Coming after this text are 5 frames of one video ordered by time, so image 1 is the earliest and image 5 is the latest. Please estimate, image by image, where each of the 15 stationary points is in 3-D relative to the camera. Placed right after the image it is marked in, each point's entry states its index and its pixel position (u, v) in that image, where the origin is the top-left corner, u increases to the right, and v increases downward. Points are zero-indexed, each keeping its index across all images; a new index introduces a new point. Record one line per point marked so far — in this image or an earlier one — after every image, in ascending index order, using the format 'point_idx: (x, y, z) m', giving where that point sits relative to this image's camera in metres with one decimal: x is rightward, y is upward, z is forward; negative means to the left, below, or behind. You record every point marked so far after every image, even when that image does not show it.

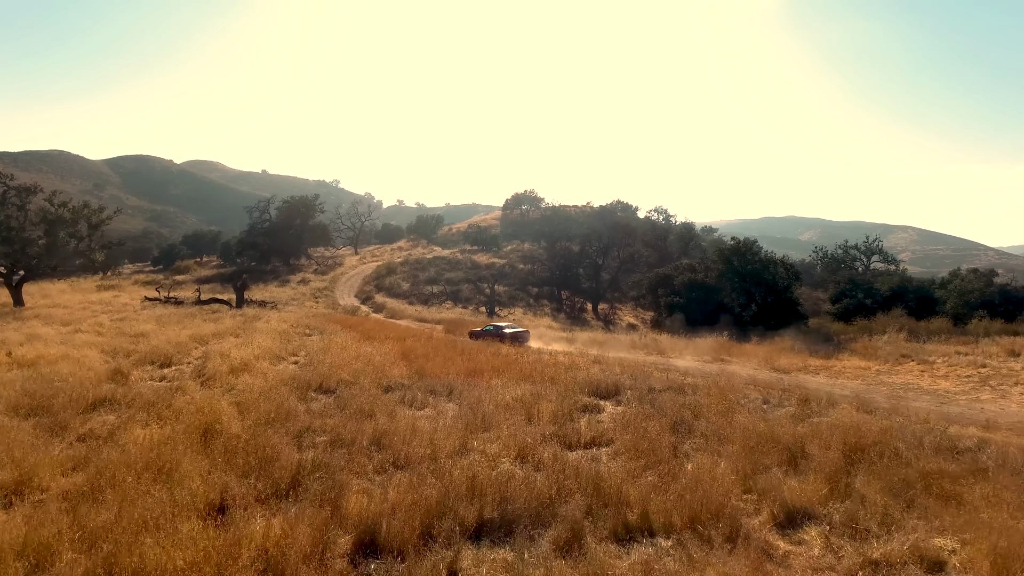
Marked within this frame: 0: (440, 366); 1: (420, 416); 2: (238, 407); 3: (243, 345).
0: (-1.4, -1.5, +14.5) m
1: (-1.3, -1.8, +10.2) m
2: (-3.7, -1.6, +9.8) m
3: (-6.5, -1.4, +17.9) m
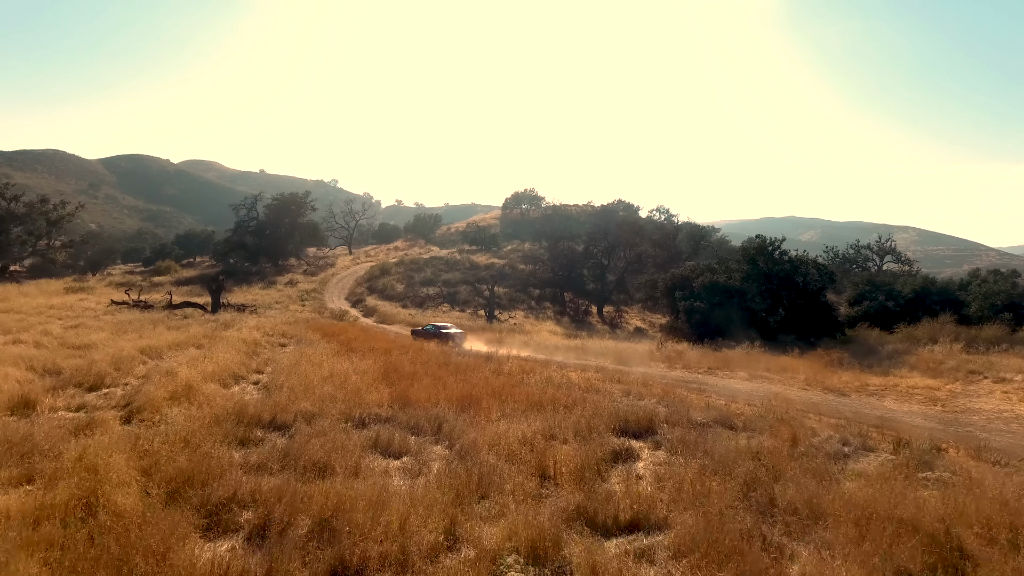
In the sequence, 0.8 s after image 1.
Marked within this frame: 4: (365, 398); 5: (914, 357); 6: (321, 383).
0: (-1.3, -1.6, +11.8) m
1: (-1.2, -1.9, +7.6) m
2: (-3.6, -1.7, +7.2) m
3: (-6.5, -1.5, +15.2) m
4: (-2.2, -1.7, +11.2) m
5: (+9.7, -1.7, +17.8) m
6: (-3.2, -1.6, +12.4) m
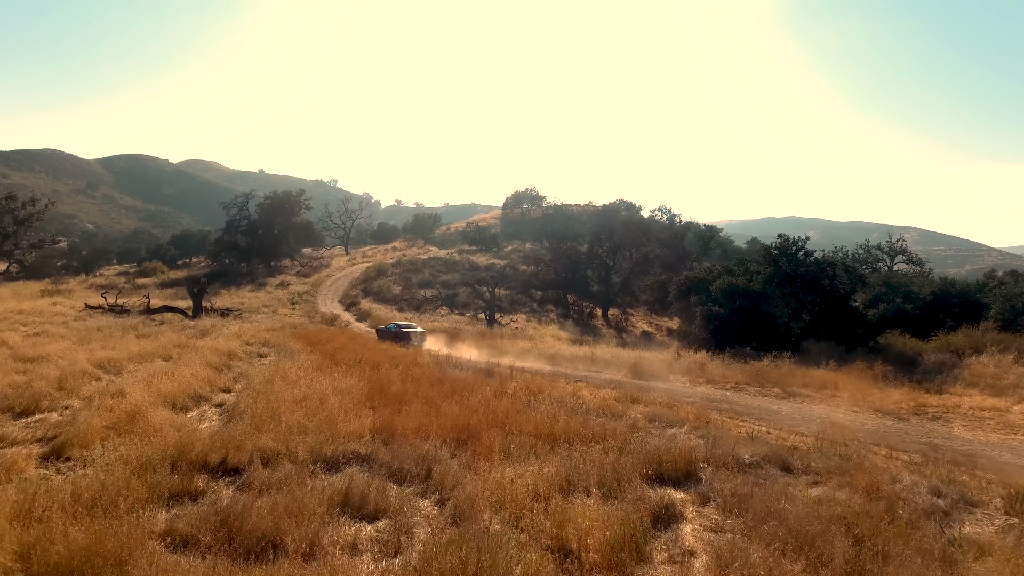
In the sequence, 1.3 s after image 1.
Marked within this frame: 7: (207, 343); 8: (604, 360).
0: (-1.3, -1.8, +9.9) m
1: (-1.1, -2.0, +5.7) m
2: (-3.5, -1.8, +5.3) m
3: (-6.4, -1.6, +13.3) m
4: (-2.2, -1.8, +9.4) m
5: (+9.8, -1.8, +15.9) m
6: (-3.1, -1.7, +10.5) m
7: (-7.8, -1.4, +18.8) m
8: (+2.4, -1.9, +19.2) m
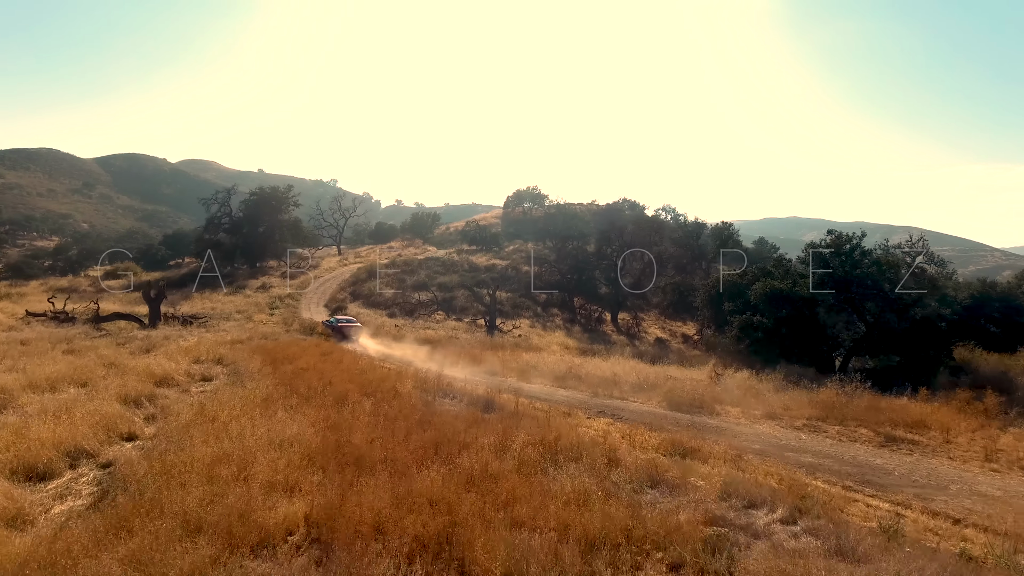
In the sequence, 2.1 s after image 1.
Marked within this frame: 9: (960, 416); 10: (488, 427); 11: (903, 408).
0: (-1.2, -1.9, +6.5) m
1: (-1.0, -2.1, +2.3) m
2: (-3.4, -1.9, +1.9) m
3: (-6.3, -1.7, +9.9) m
4: (-2.1, -1.9, +6.0) m
5: (+9.9, -1.9, +12.5) m
6: (-3.1, -1.8, +7.1) m
7: (-7.7, -1.5, +15.4) m
8: (+2.5, -2.0, +15.8) m
9: (+6.9, -2.0, +11.3) m
10: (-0.3, -1.9, +10.0) m
11: (+6.4, -2.0, +12.0) m
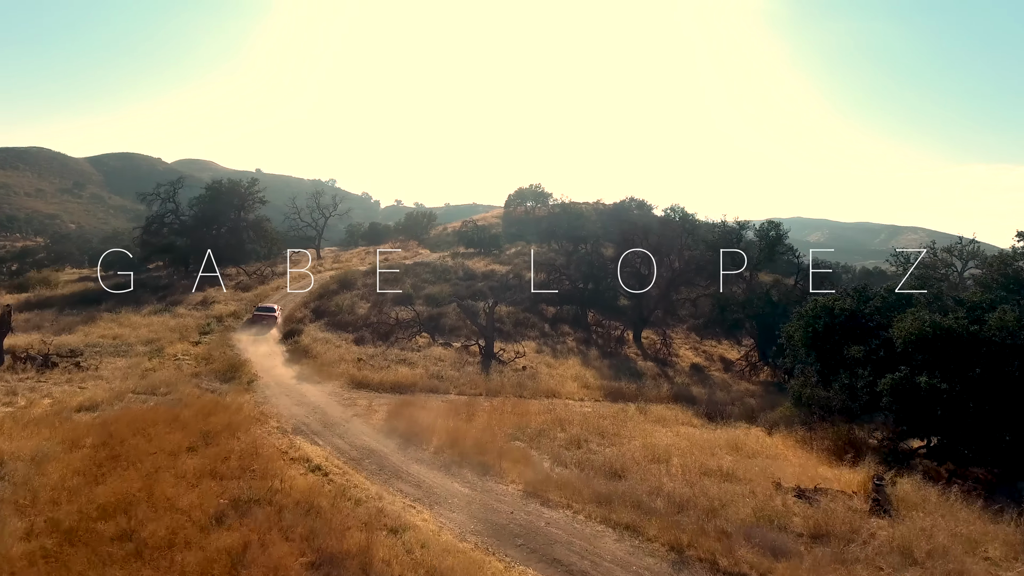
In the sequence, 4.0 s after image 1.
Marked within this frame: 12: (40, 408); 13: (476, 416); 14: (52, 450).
0: (-1.2, -2.5, -0.8) m
1: (-1.0, -2.7, -5.0) m
2: (-3.4, -2.5, -5.4) m
3: (-6.3, -2.4, +2.6) m
4: (-2.1, -2.5, -1.3) m
5: (+10.0, -2.5, +5.2) m
6: (-3.0, -2.5, -0.2) m
7: (-7.7, -2.2, +8.1) m
8: (+2.6, -2.6, +8.5) m
9: (+7.0, -2.6, +4.0) m
10: (-0.3, -2.5, +2.7) m
11: (+6.4, -2.6, +4.6) m
12: (-8.3, -2.0, +12.8) m
13: (-0.8, -2.7, +15.7) m
14: (-6.4, -2.2, +10.2) m
